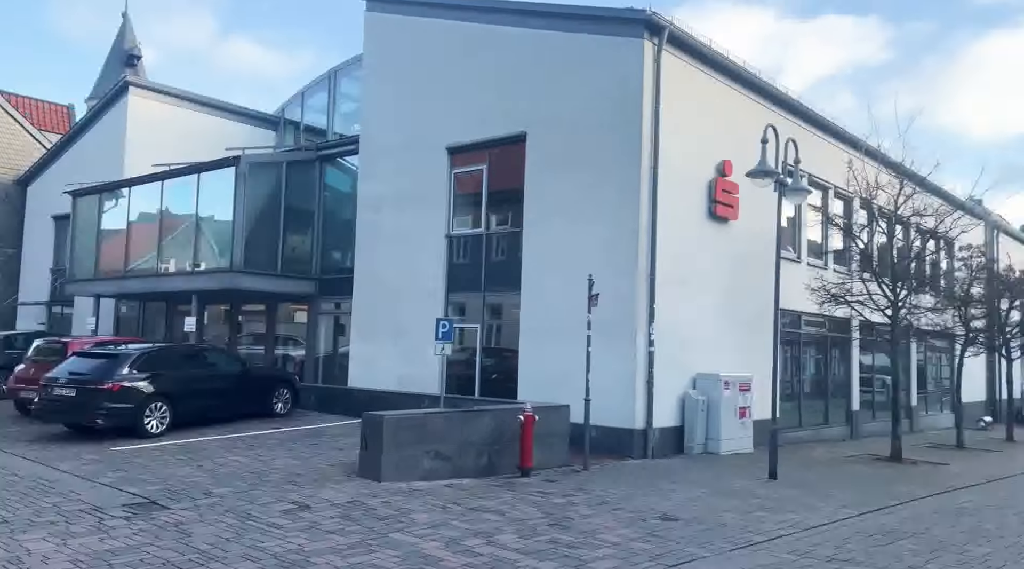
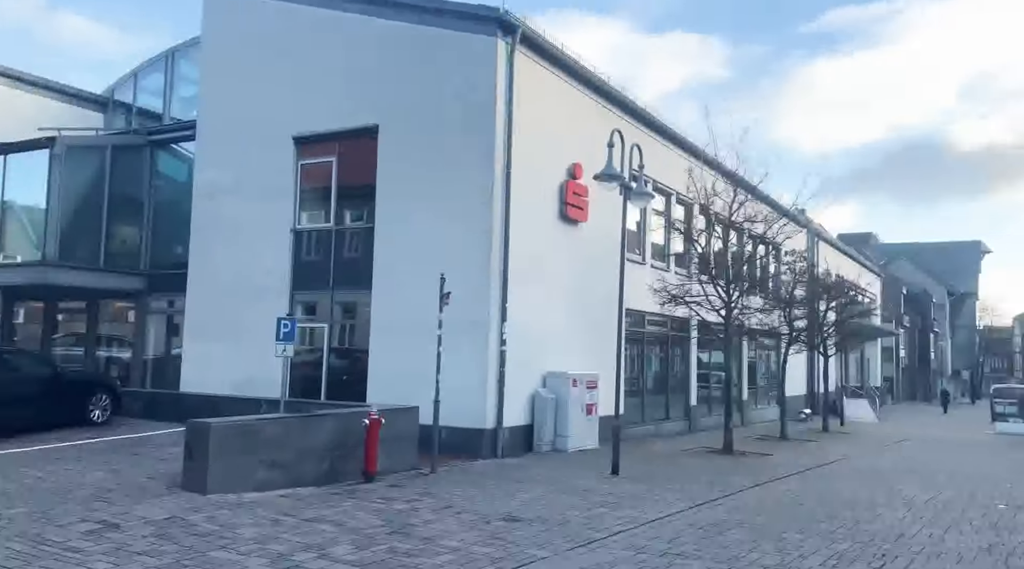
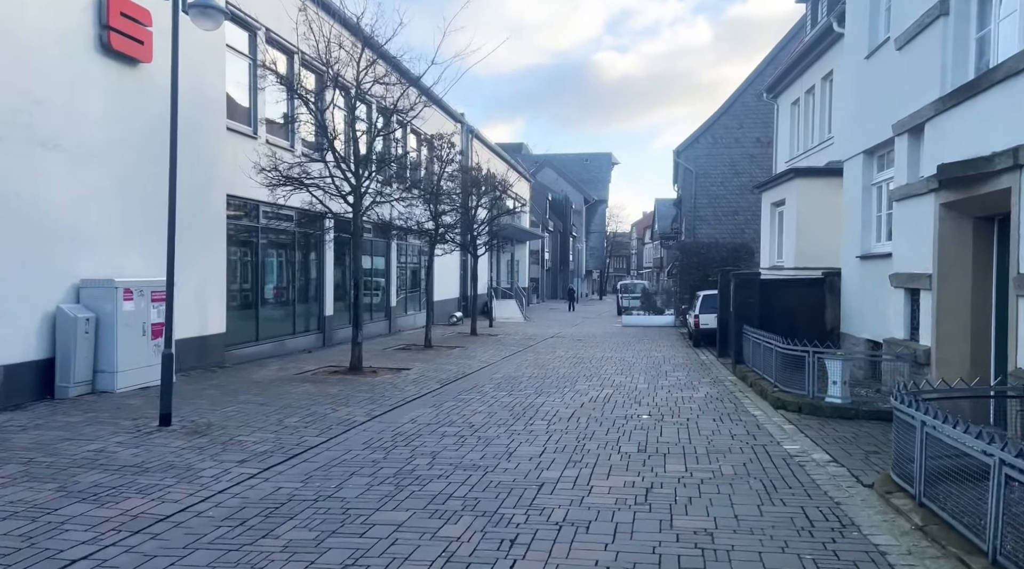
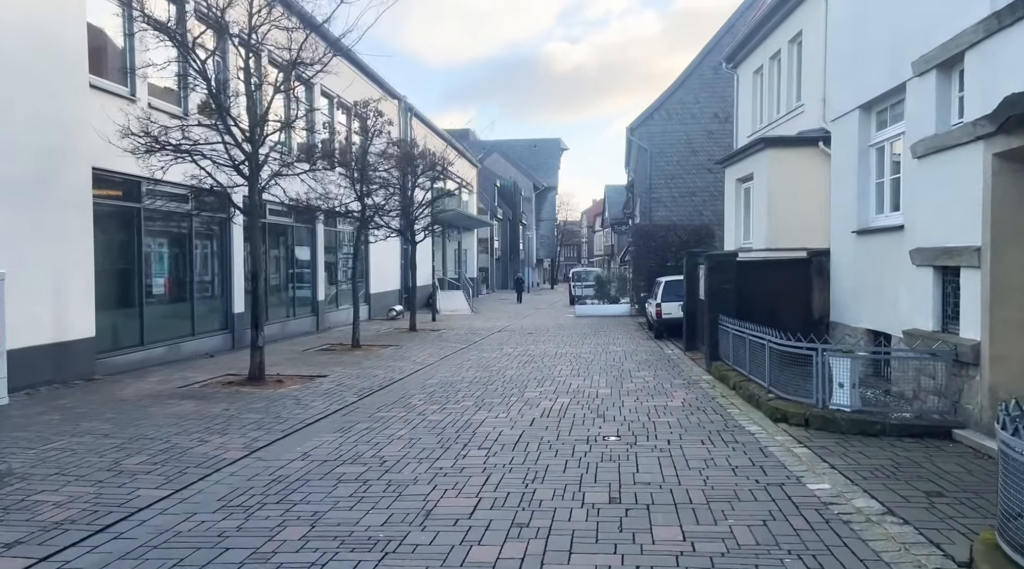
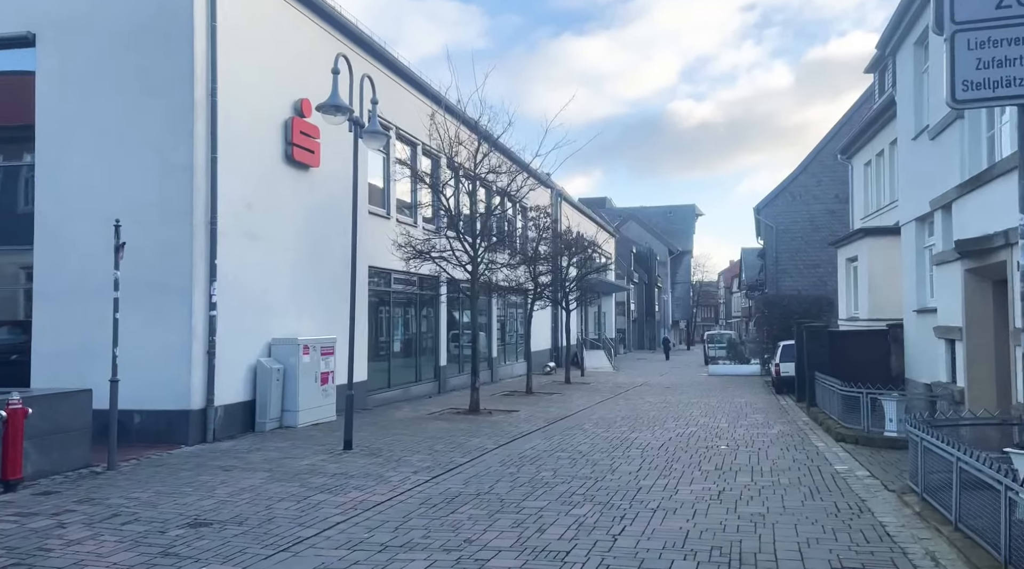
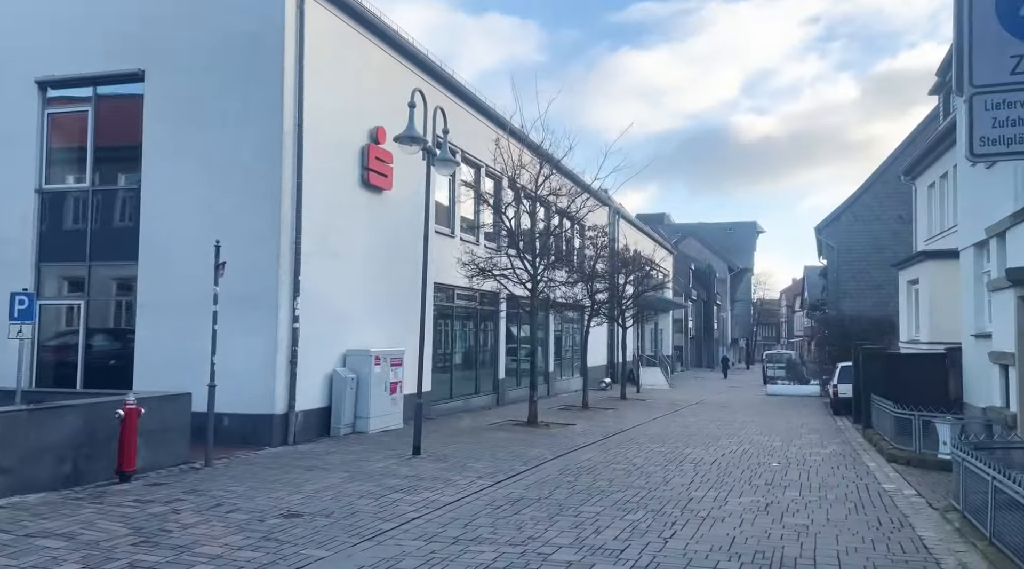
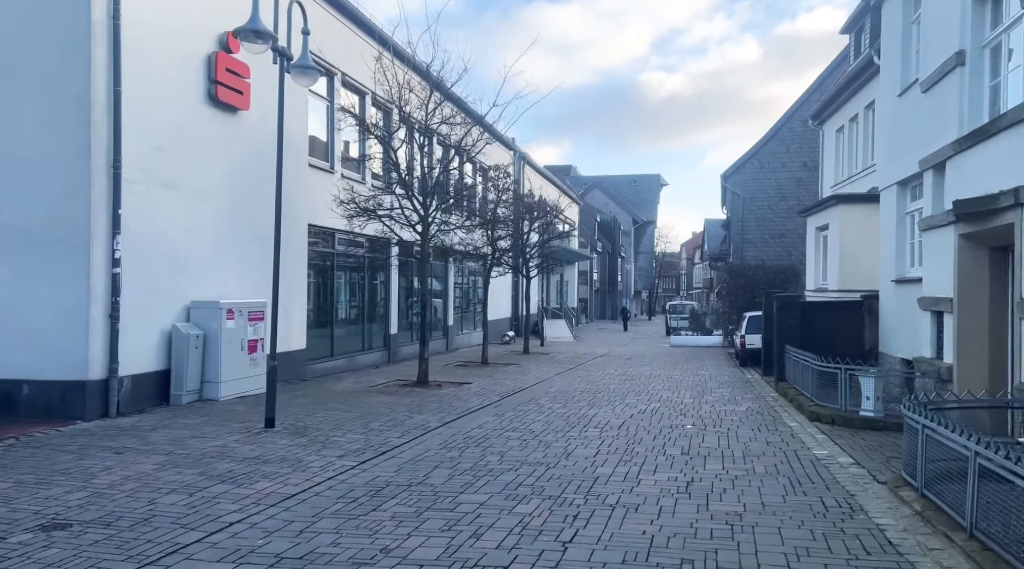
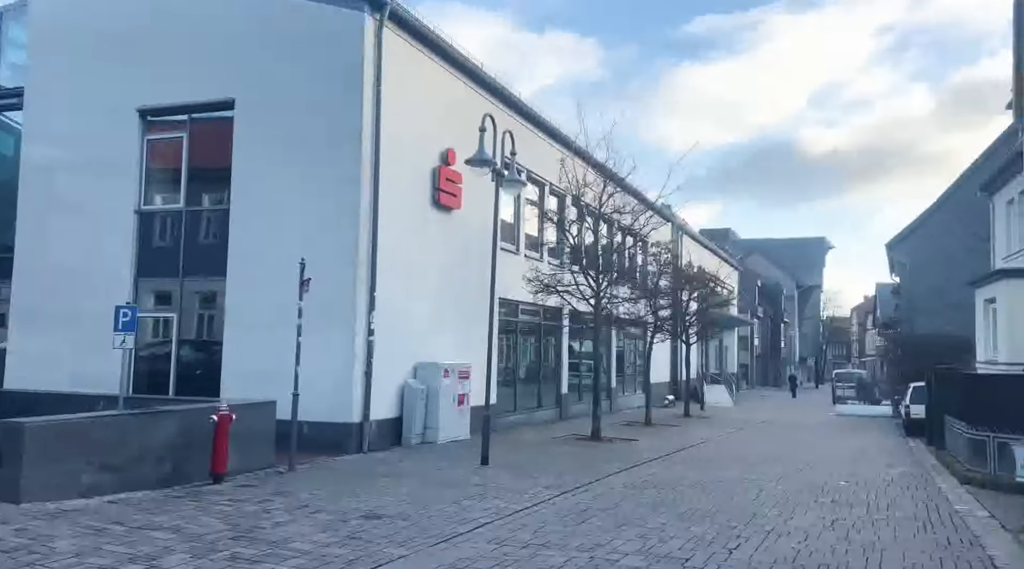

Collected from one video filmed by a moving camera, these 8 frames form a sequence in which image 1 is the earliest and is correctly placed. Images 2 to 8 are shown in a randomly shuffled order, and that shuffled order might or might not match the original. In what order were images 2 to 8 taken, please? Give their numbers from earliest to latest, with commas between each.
2, 8, 6, 5, 7, 3, 4
